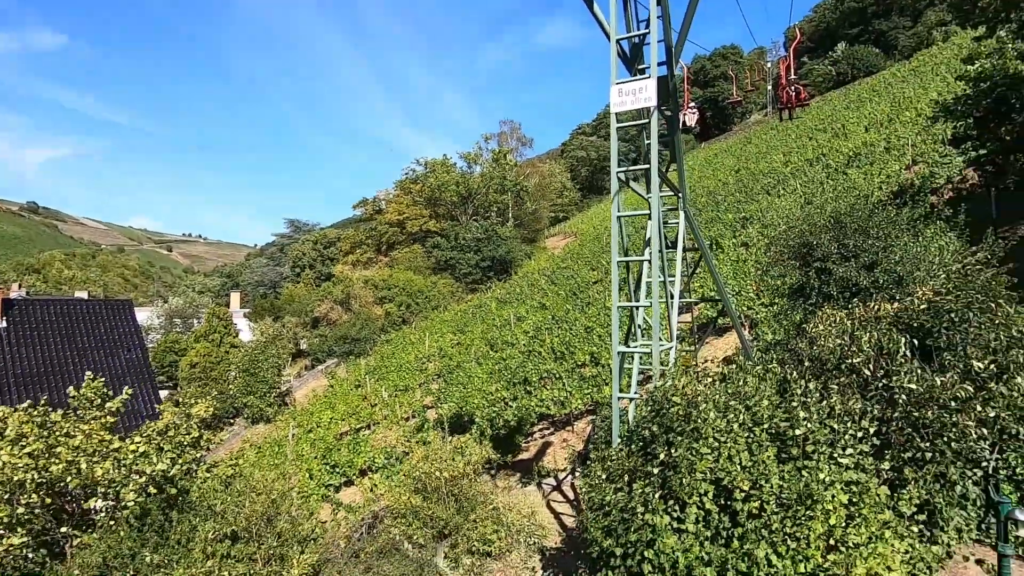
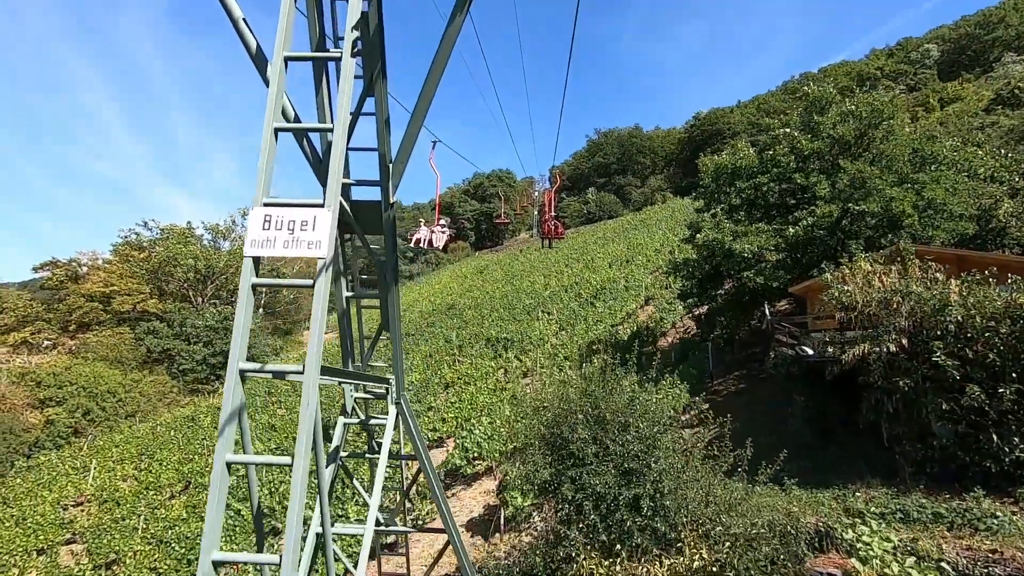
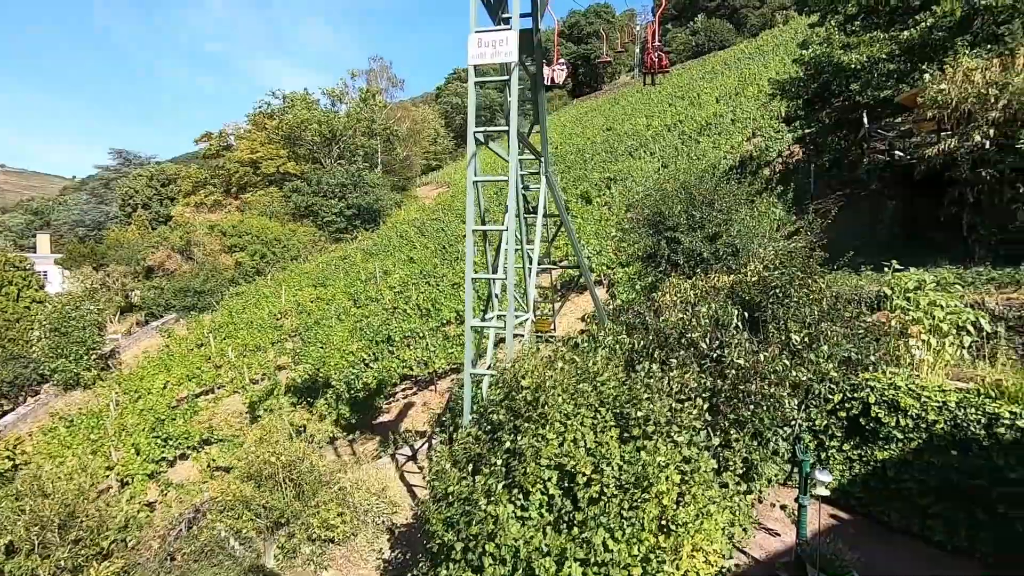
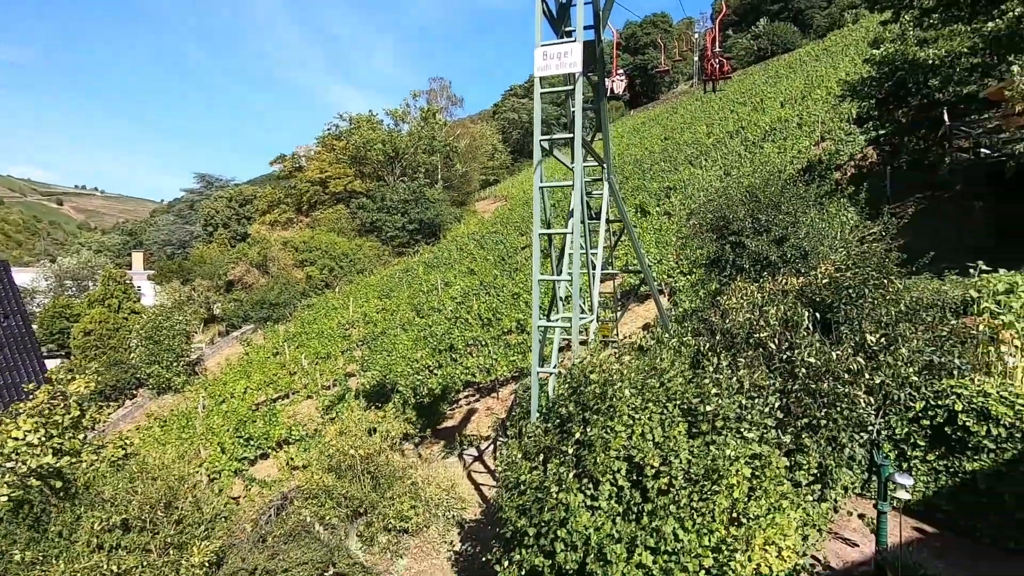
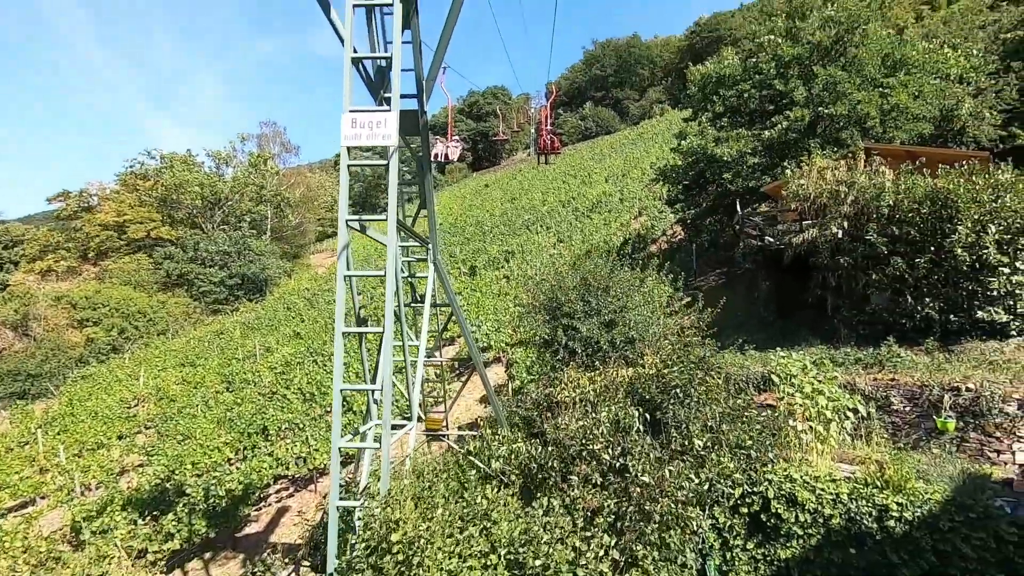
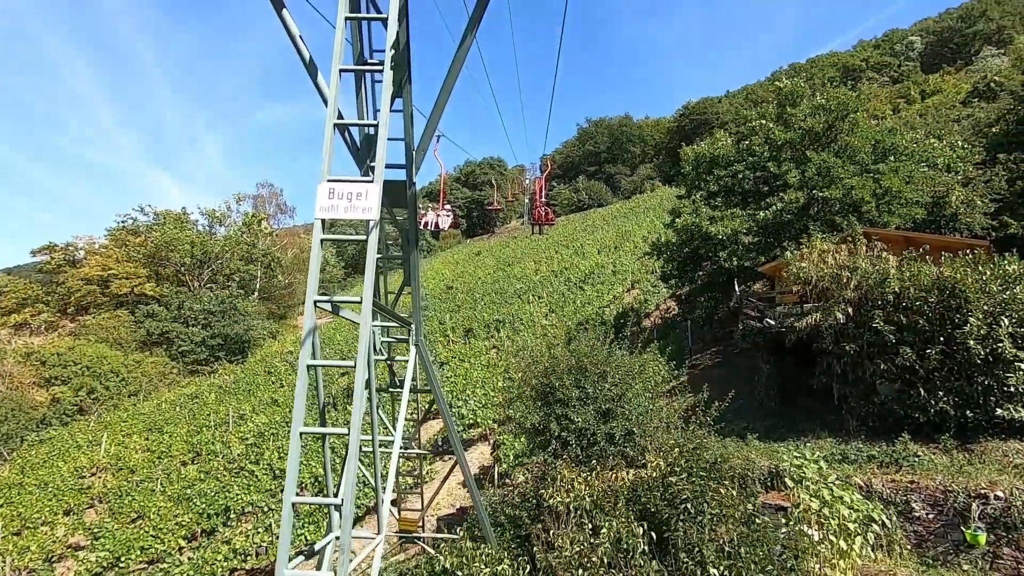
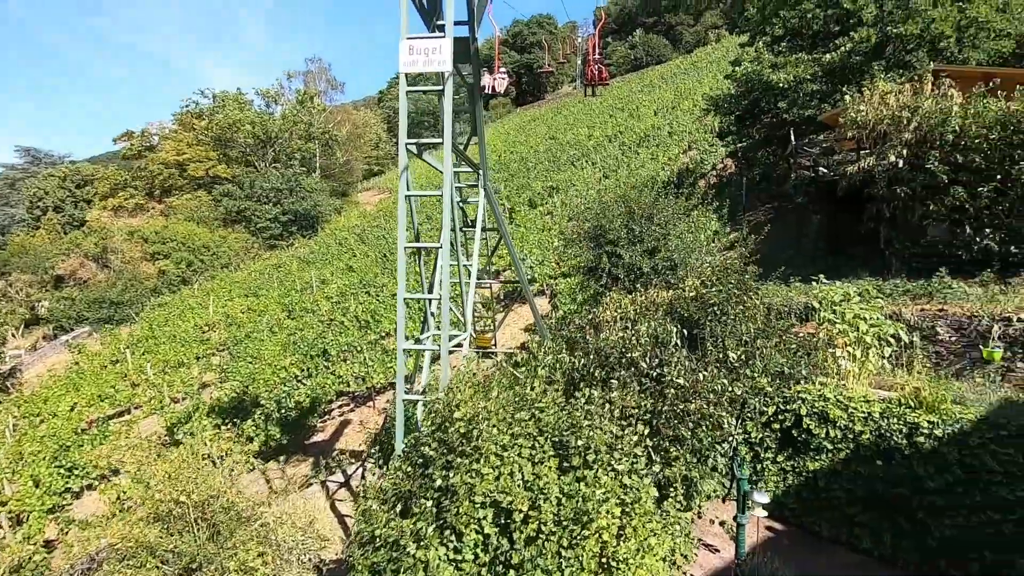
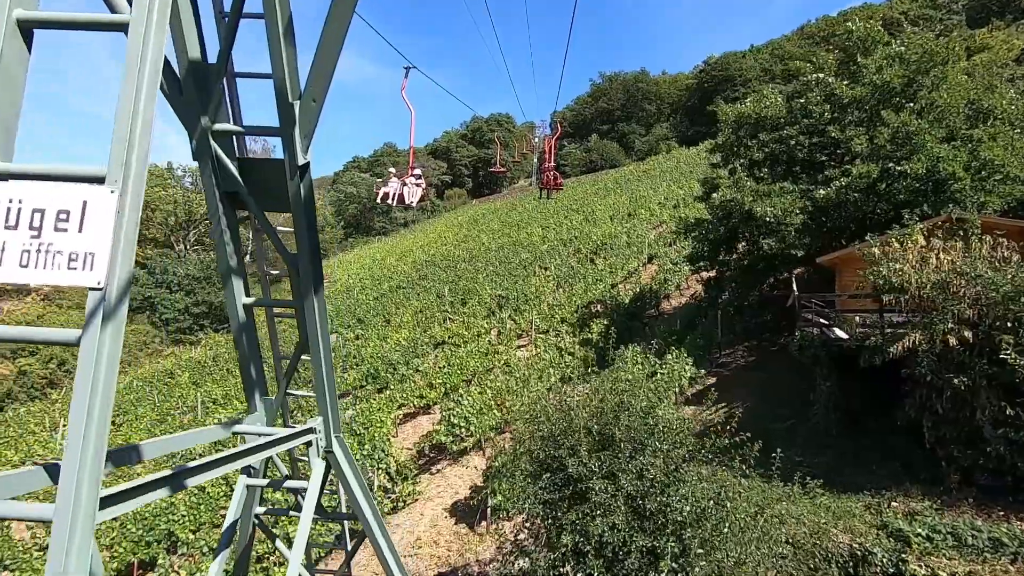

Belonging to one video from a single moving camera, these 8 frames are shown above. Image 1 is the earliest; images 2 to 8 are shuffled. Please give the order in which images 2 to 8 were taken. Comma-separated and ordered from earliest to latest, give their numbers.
4, 3, 7, 5, 6, 2, 8
